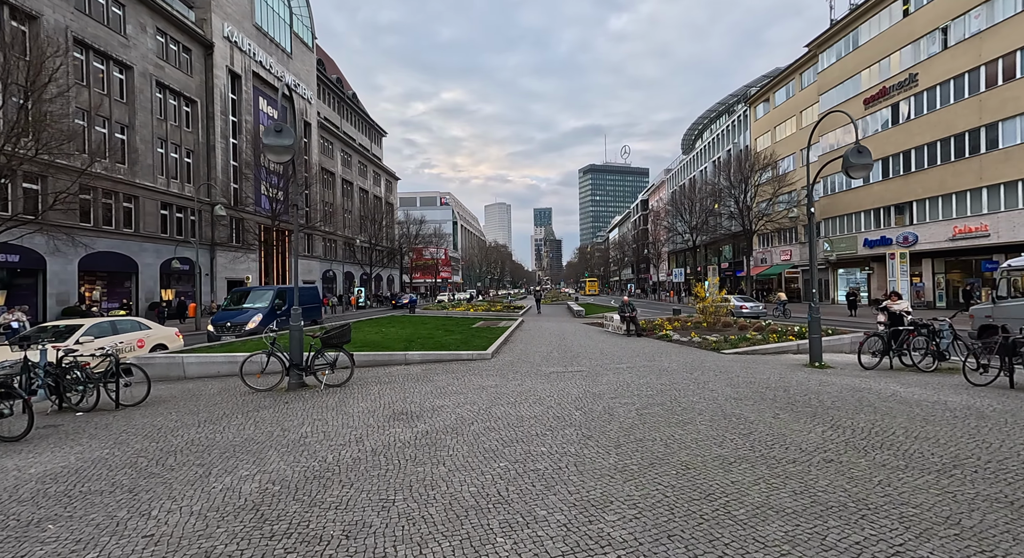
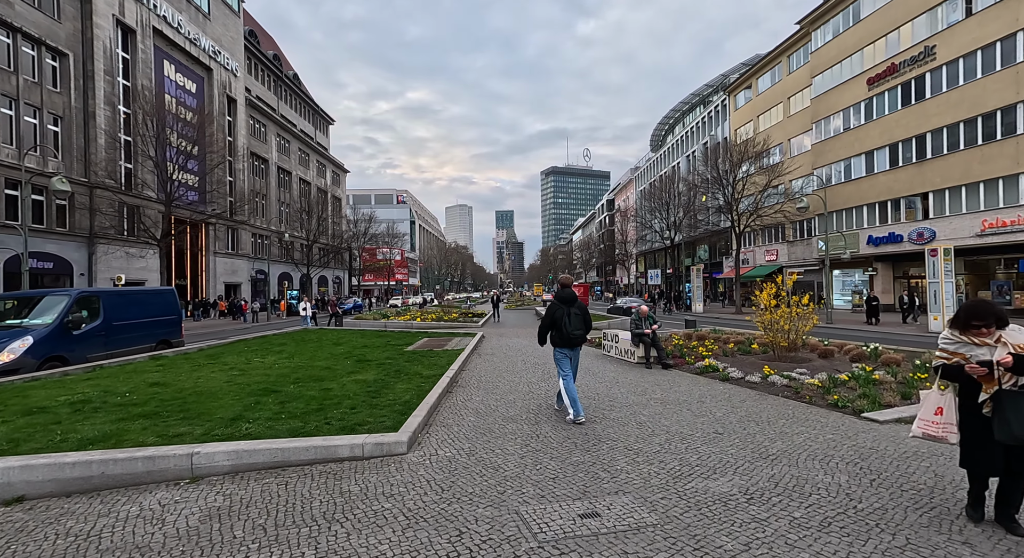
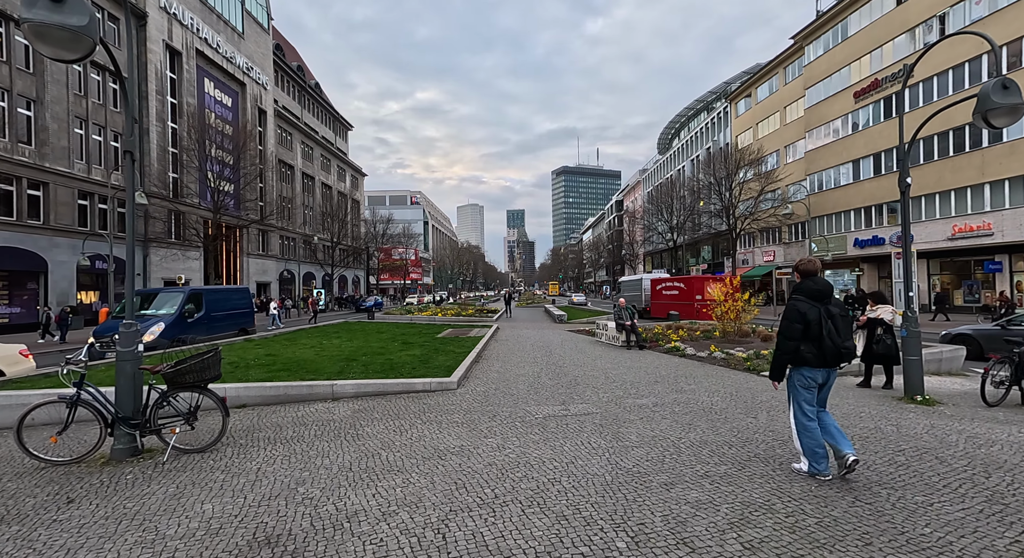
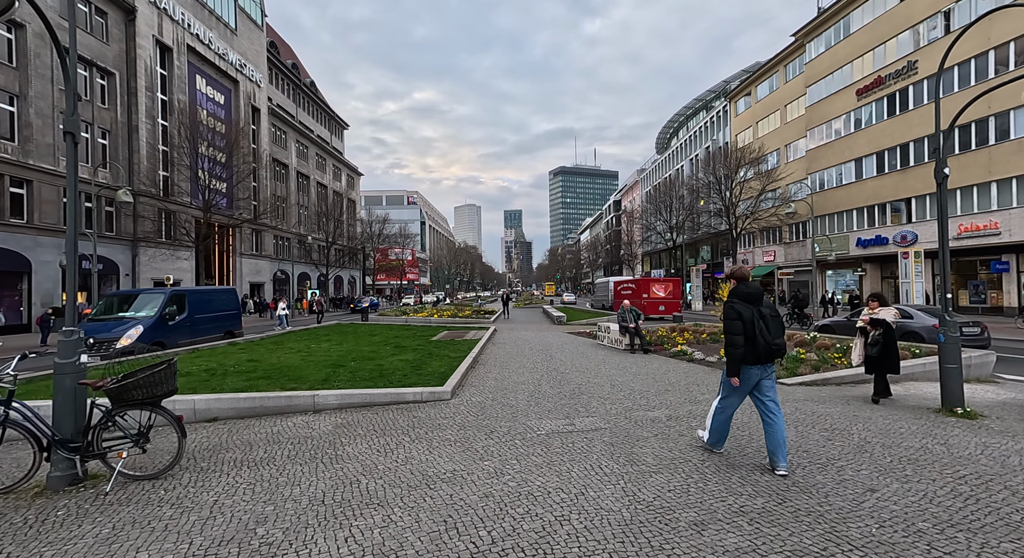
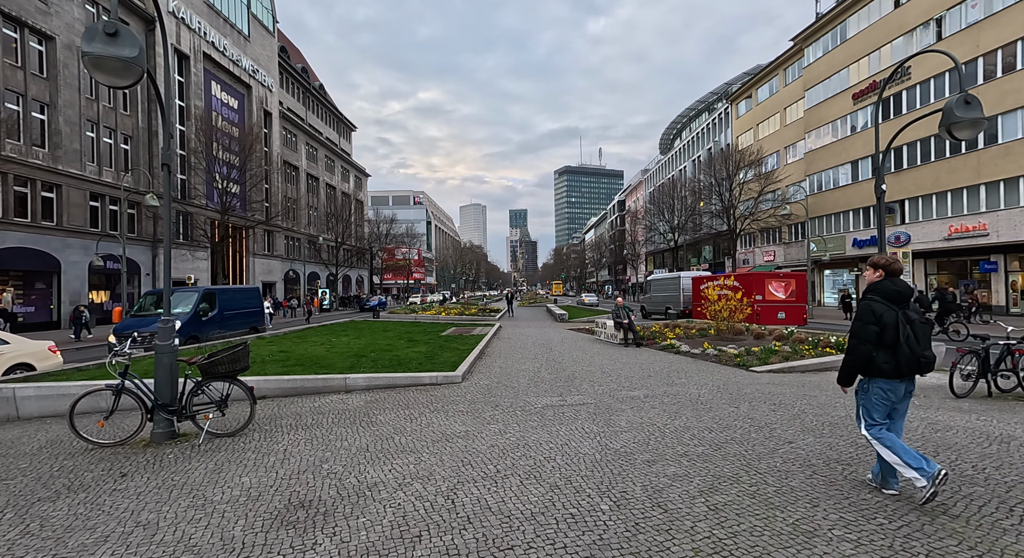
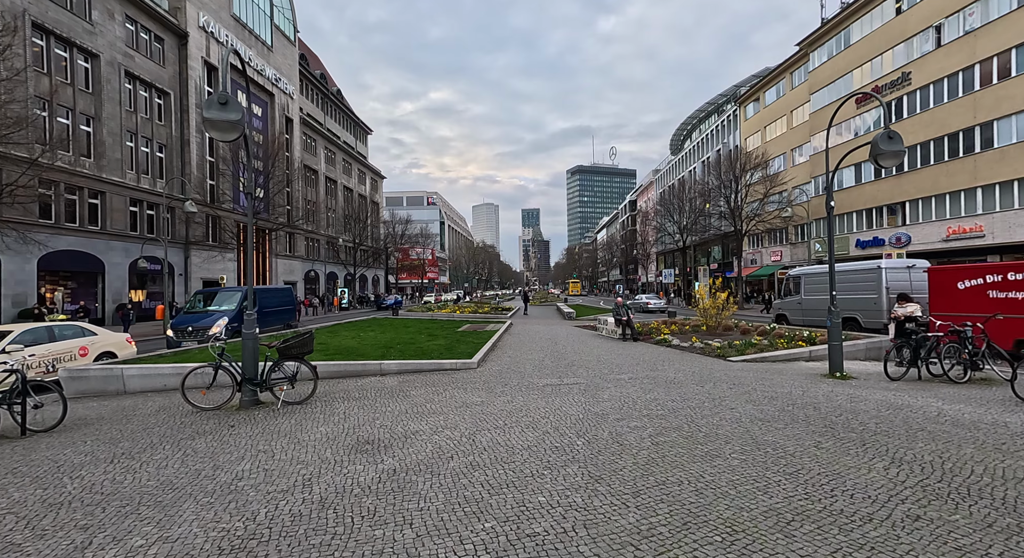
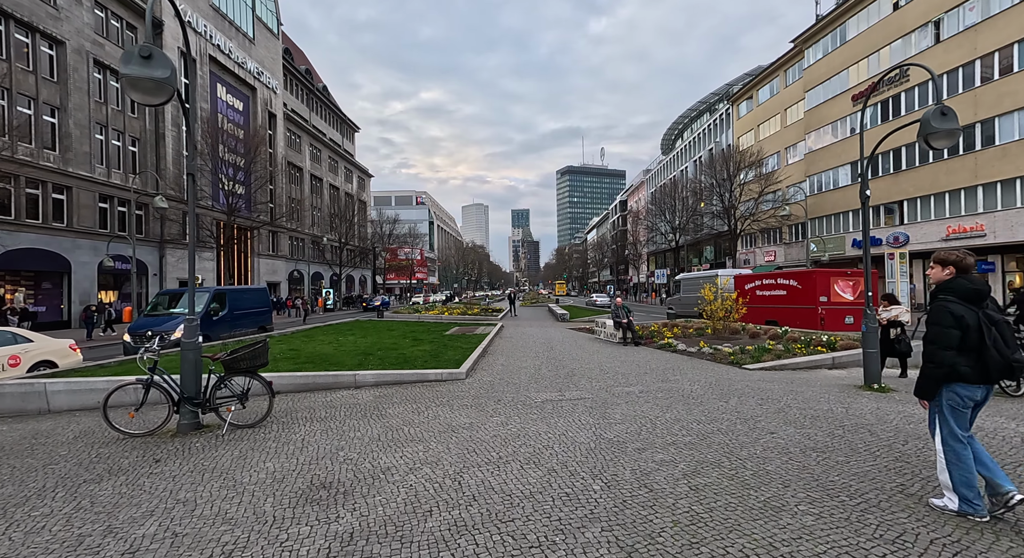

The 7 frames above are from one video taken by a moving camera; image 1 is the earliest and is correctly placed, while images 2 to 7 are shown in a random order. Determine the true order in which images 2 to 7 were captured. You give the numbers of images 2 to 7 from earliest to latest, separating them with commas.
6, 7, 5, 3, 4, 2
